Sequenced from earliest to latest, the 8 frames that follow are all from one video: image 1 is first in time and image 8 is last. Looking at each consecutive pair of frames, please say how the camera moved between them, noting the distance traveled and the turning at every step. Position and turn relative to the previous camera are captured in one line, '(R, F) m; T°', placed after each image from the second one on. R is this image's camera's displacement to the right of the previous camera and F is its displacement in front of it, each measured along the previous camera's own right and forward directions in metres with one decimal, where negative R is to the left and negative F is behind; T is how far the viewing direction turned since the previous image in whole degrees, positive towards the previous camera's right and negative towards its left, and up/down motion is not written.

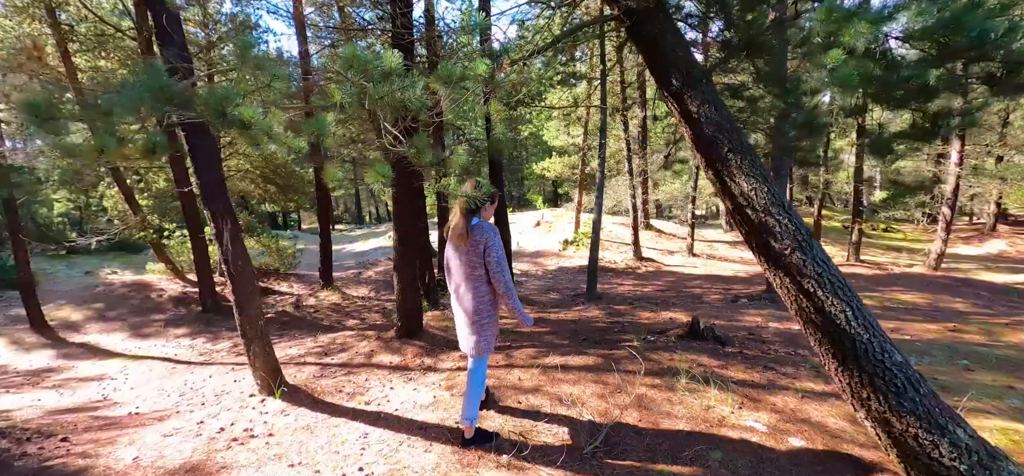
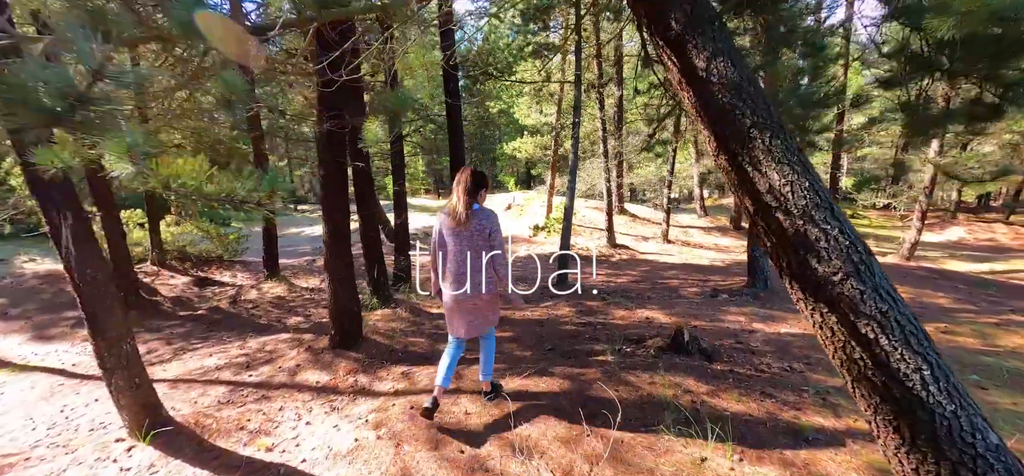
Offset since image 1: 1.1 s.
(+0.2, +0.8) m; +3°
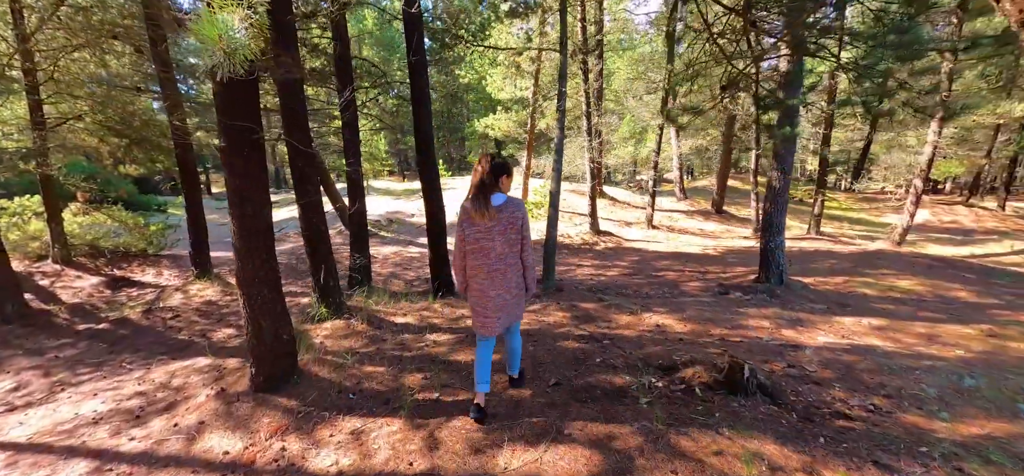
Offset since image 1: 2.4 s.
(-0.2, +1.2) m; +4°
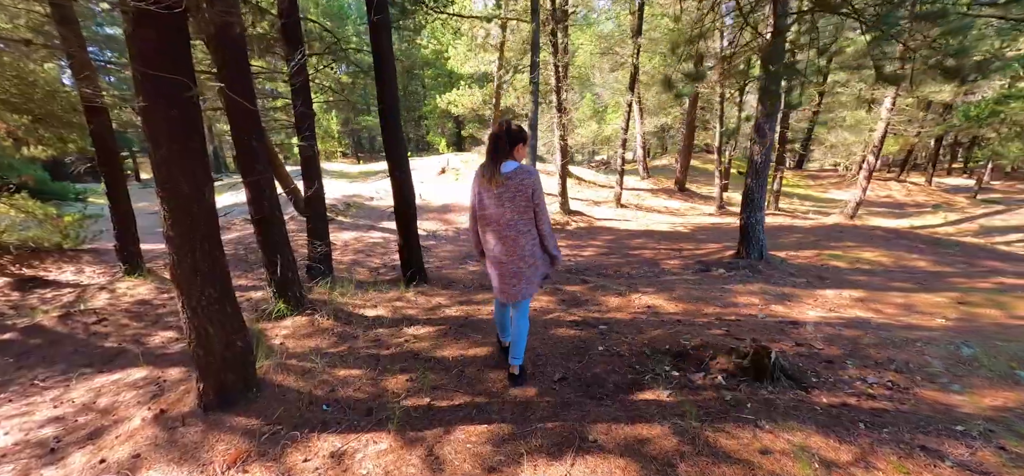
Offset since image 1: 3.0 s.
(-0.3, +0.4) m; +6°
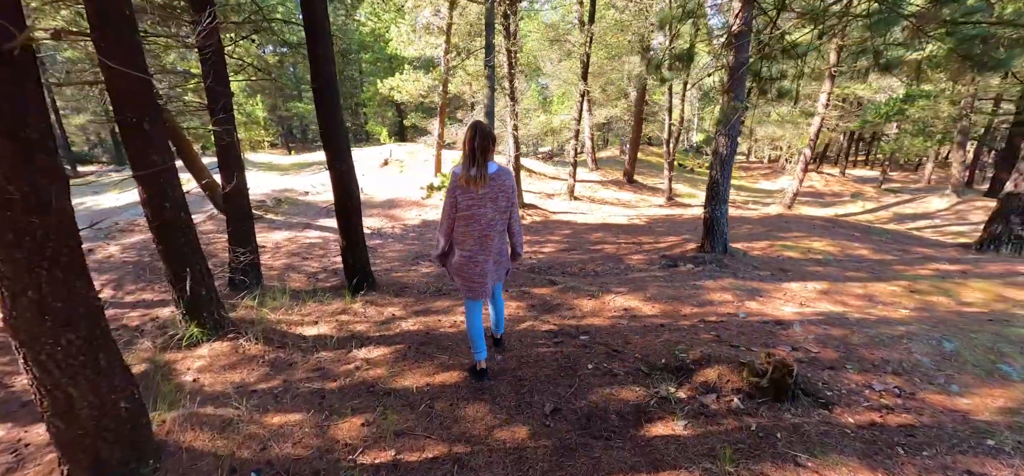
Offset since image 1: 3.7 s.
(-0.2, +0.6) m; +7°
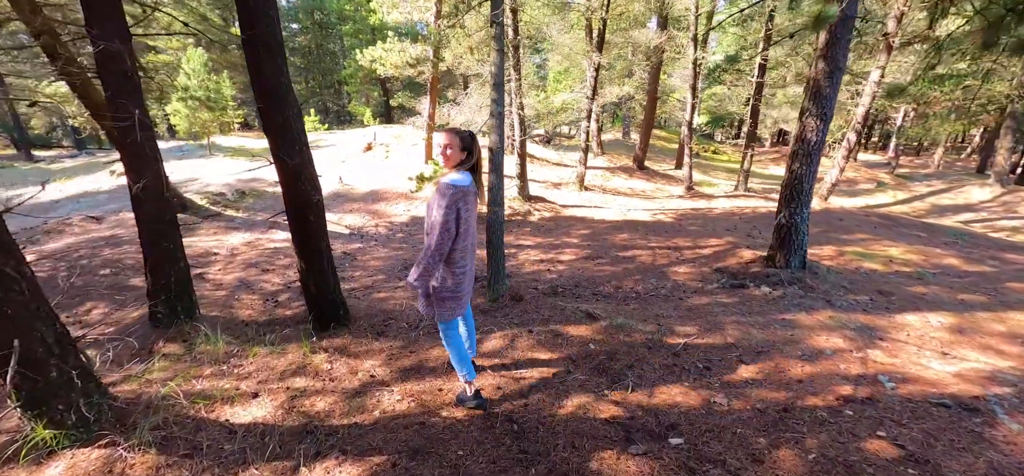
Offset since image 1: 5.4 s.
(-0.3, +1.5) m; +1°
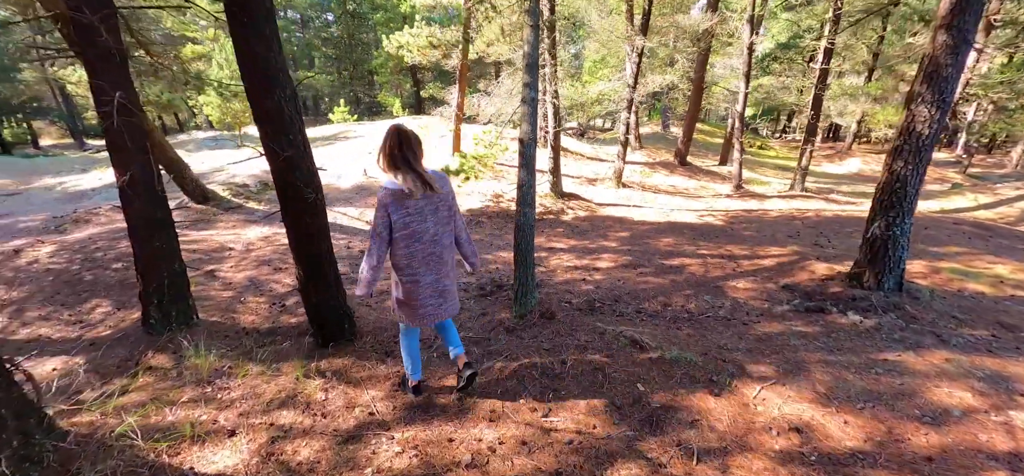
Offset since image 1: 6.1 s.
(0.0, +0.6) m; -4°
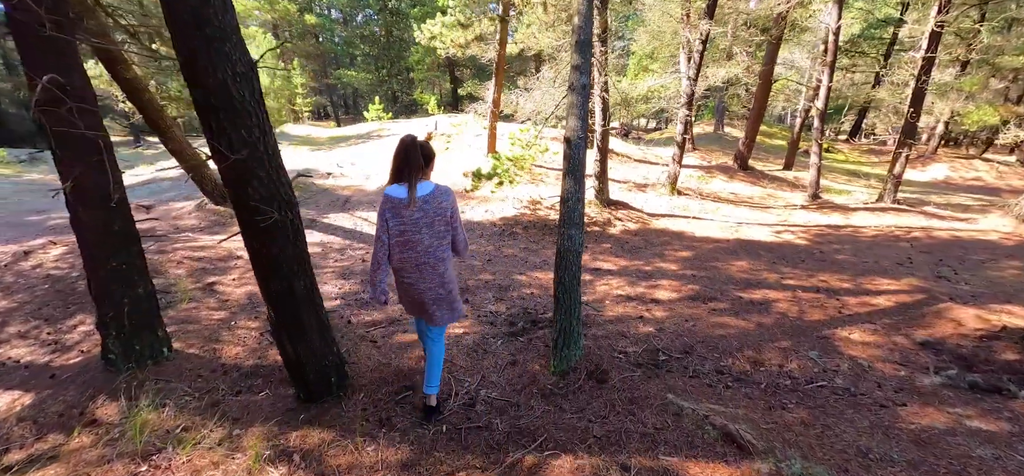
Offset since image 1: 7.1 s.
(0.0, +0.9) m; -5°
